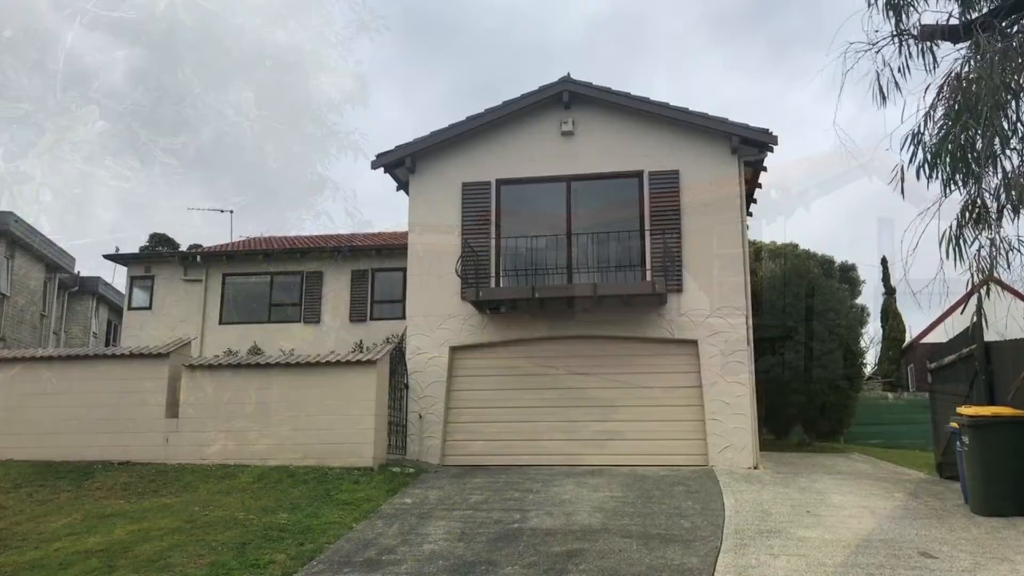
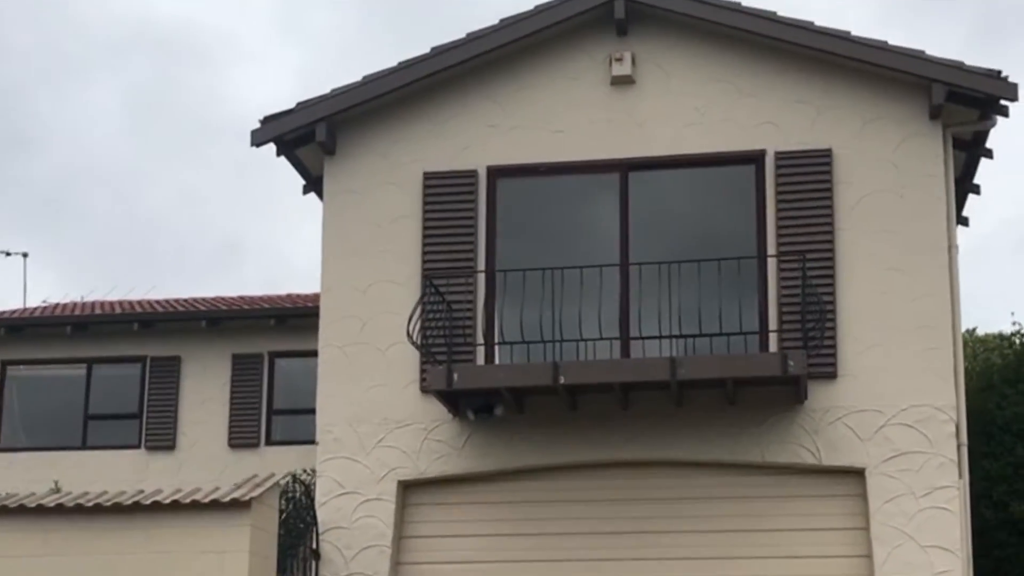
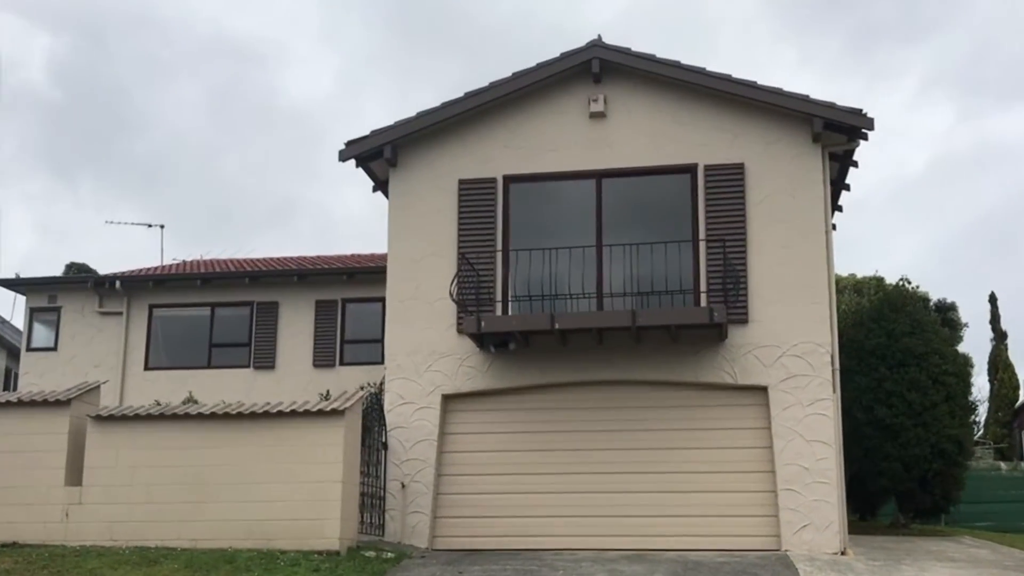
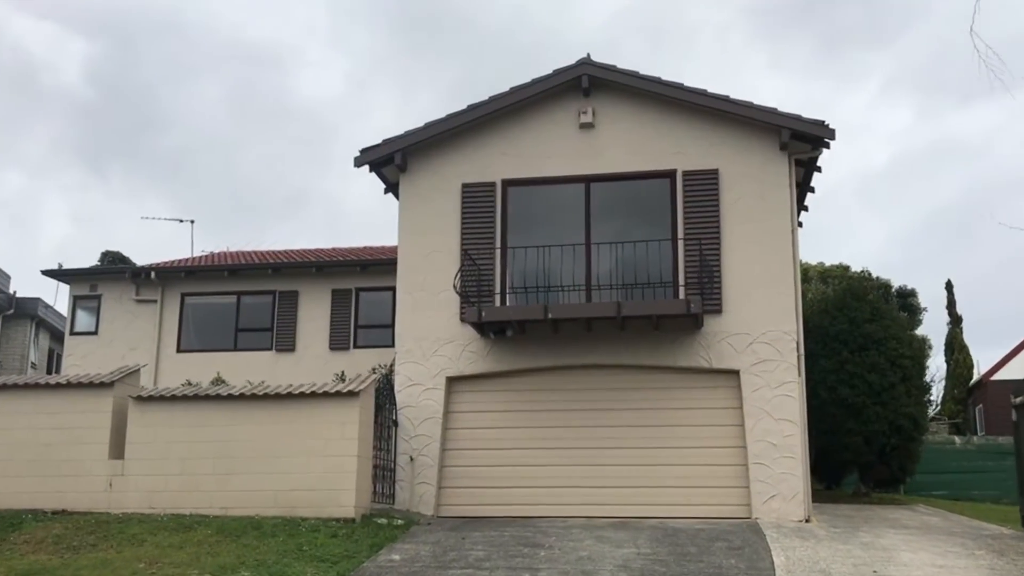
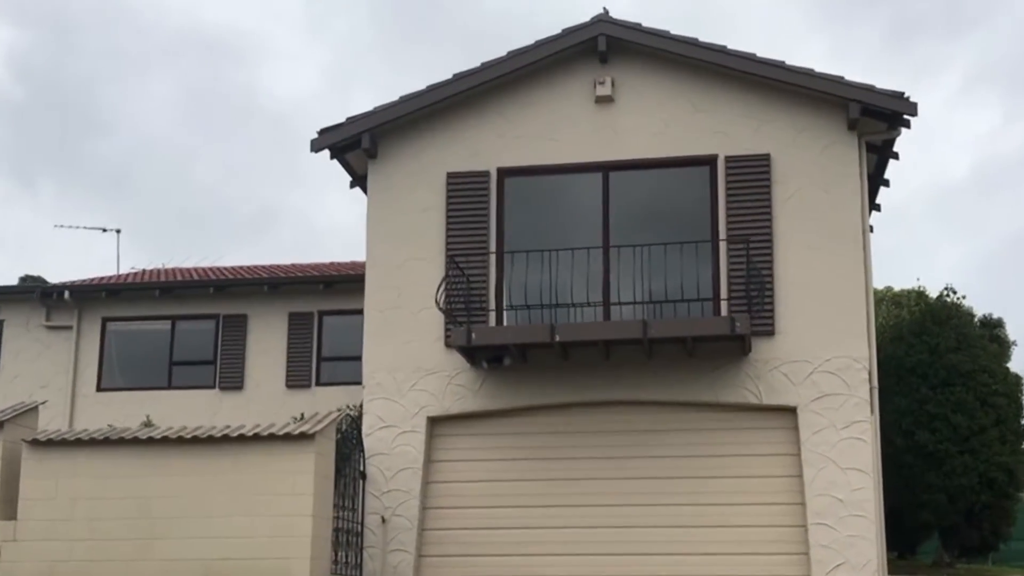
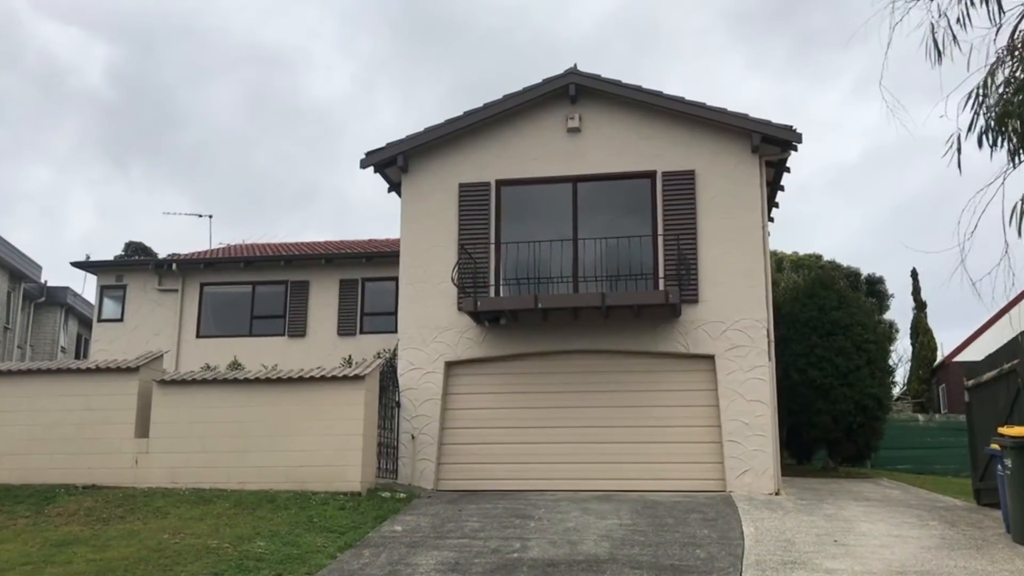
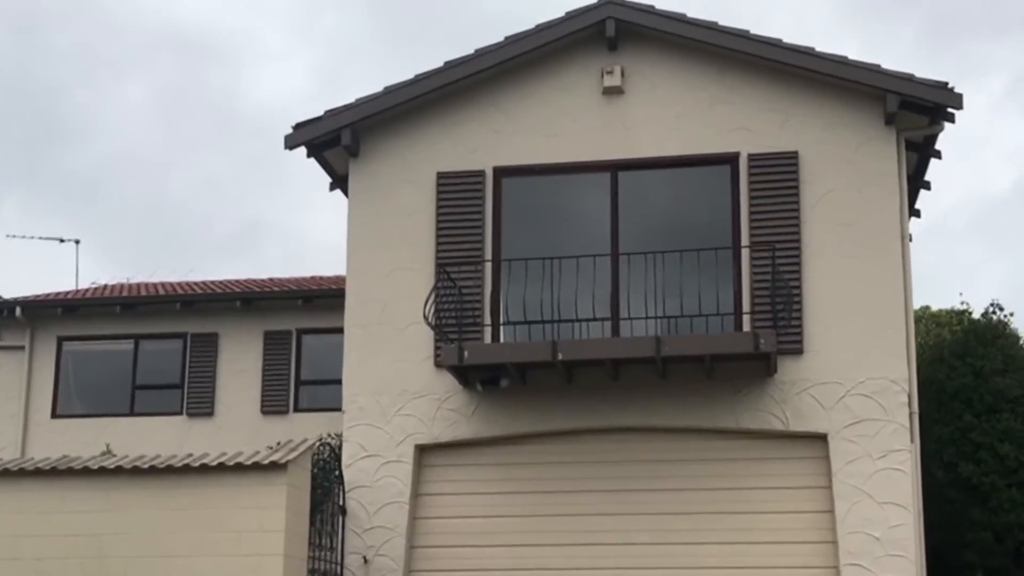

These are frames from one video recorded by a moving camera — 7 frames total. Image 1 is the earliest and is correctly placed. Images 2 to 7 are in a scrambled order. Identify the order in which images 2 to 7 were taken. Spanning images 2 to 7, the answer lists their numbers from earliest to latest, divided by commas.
6, 4, 3, 5, 7, 2
